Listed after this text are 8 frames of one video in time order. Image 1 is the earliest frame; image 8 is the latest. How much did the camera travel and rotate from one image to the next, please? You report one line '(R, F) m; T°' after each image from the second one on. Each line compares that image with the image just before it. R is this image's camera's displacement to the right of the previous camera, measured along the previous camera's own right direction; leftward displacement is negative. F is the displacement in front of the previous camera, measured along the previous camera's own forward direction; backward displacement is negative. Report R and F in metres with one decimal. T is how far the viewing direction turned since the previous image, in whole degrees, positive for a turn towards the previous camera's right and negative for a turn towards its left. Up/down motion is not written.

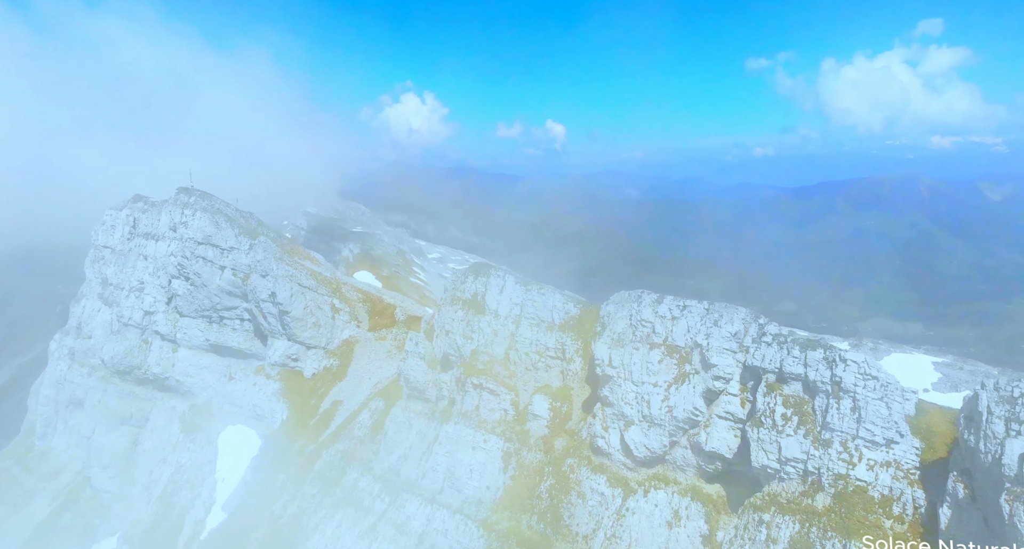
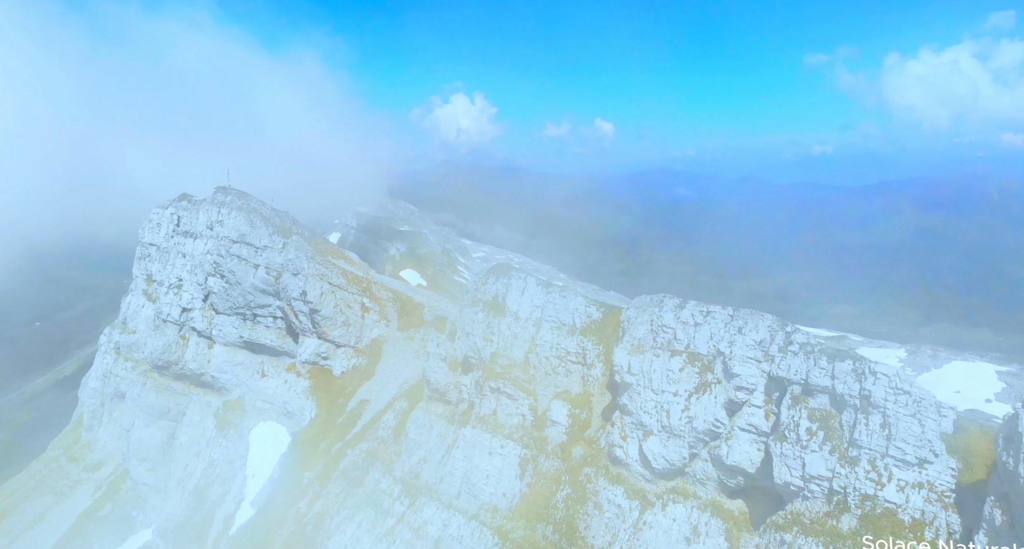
(+1.2, +0.6) m; -3°
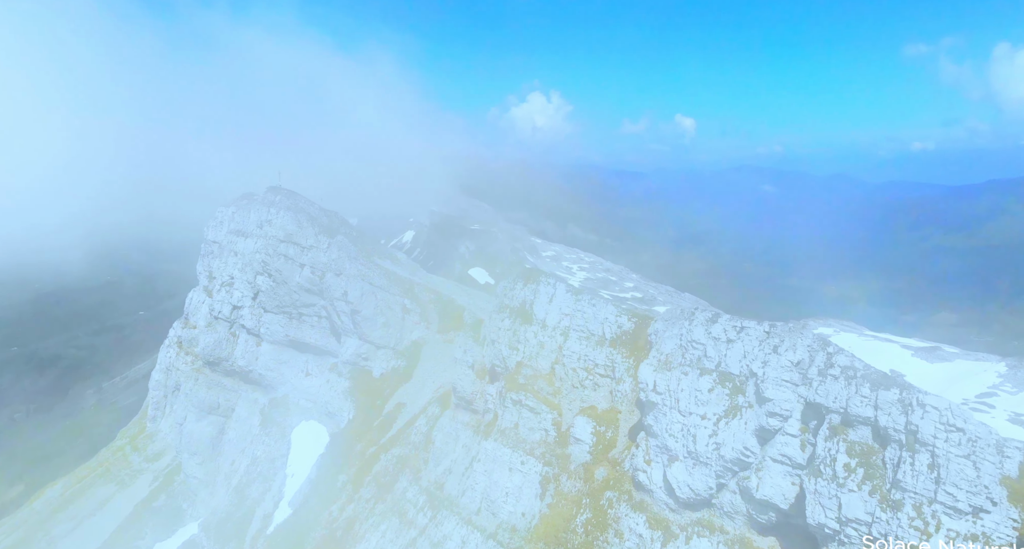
(+2.1, +1.6) m; -5°
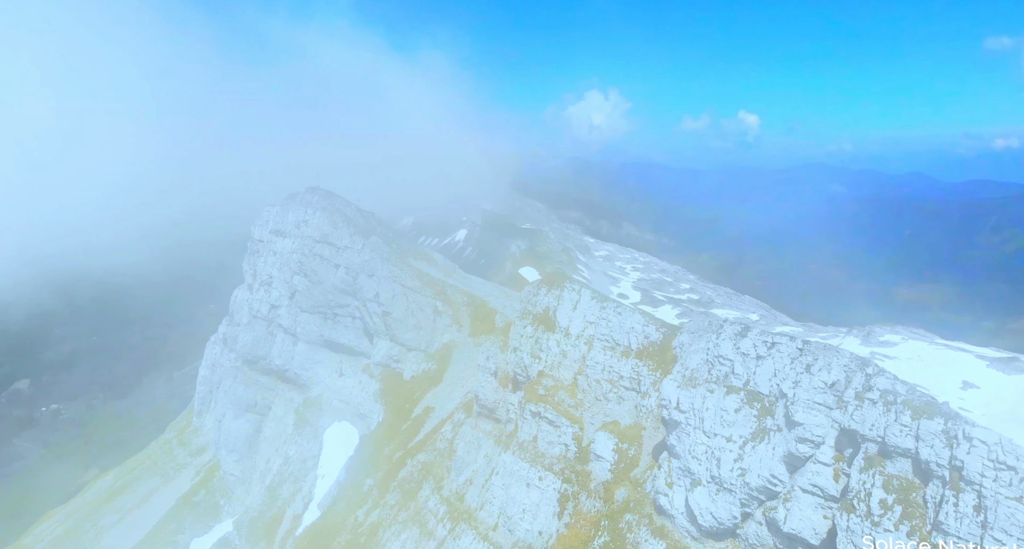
(+1.5, +1.3) m; -4°
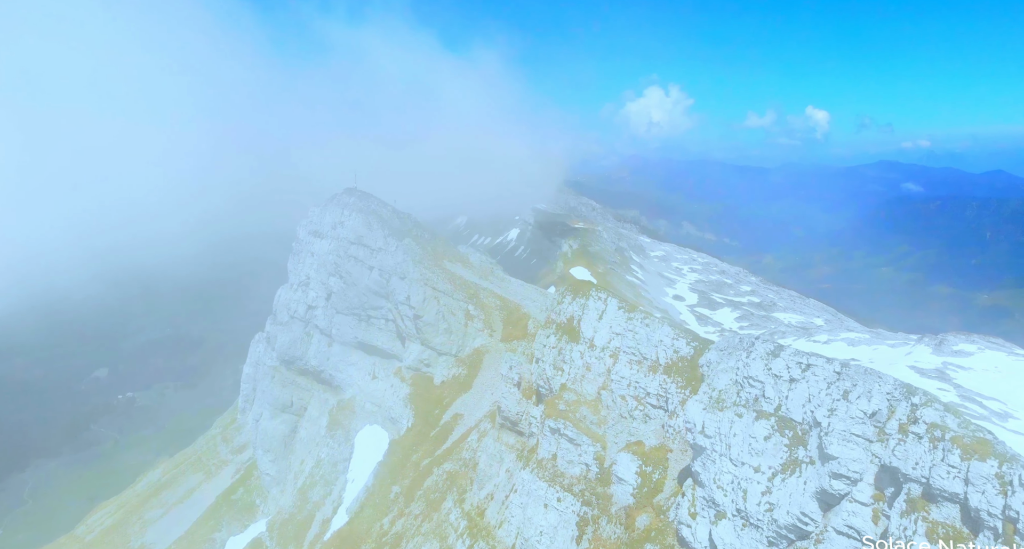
(+1.5, +1.4) m; -4°
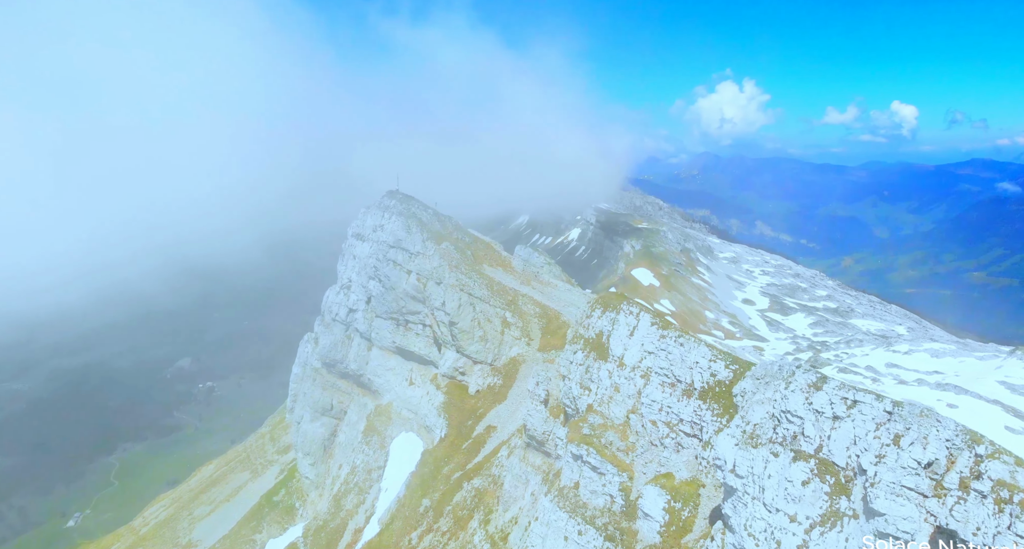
(+1.9, +1.8) m; -5°
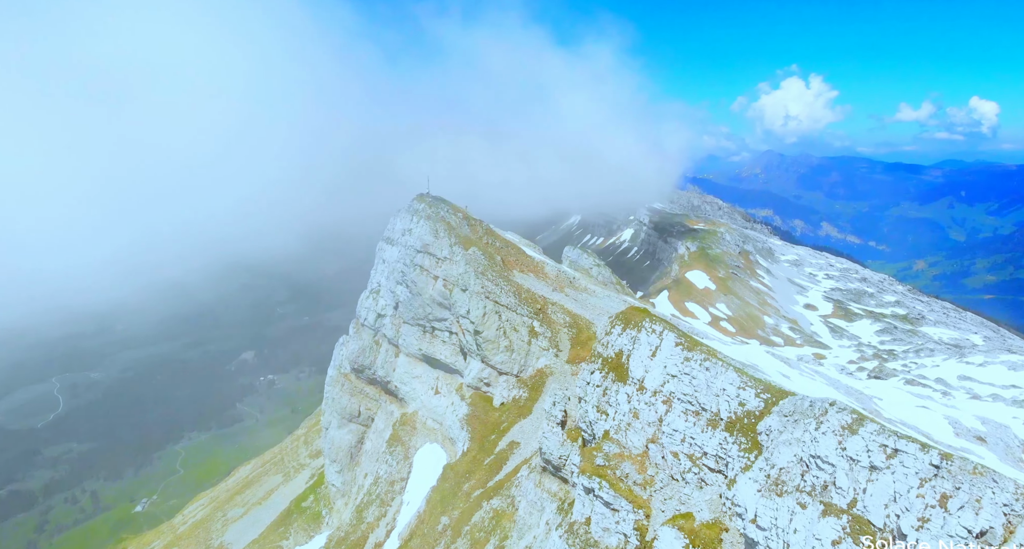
(+2.5, +2.7) m; -5°
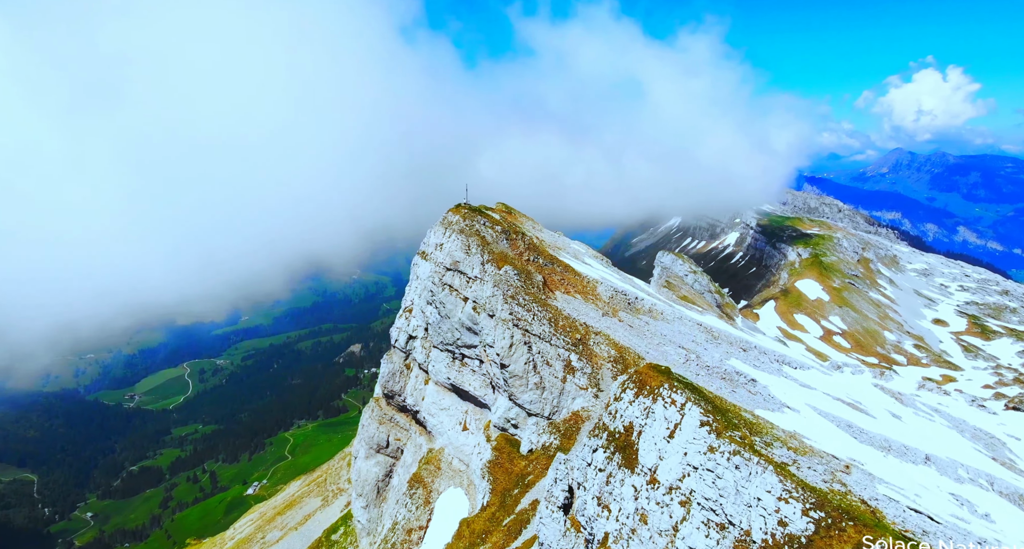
(+6.2, +9.1) m; -9°
